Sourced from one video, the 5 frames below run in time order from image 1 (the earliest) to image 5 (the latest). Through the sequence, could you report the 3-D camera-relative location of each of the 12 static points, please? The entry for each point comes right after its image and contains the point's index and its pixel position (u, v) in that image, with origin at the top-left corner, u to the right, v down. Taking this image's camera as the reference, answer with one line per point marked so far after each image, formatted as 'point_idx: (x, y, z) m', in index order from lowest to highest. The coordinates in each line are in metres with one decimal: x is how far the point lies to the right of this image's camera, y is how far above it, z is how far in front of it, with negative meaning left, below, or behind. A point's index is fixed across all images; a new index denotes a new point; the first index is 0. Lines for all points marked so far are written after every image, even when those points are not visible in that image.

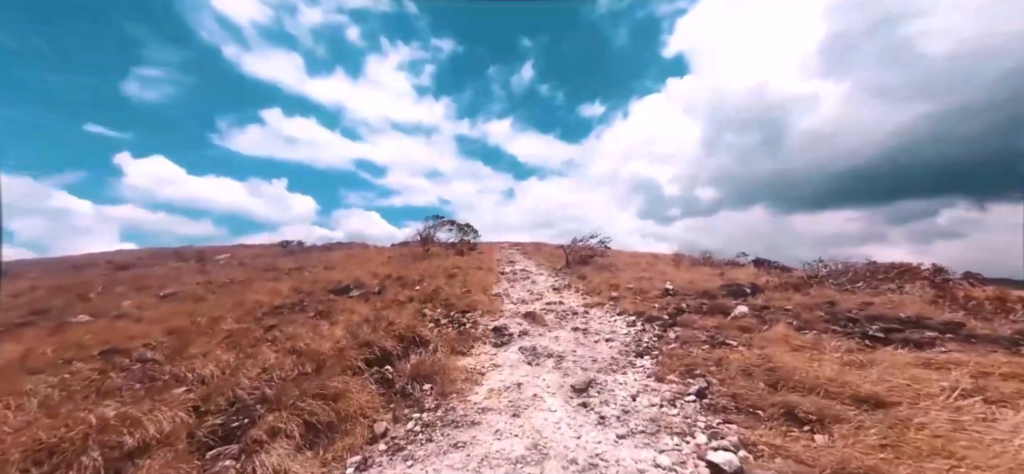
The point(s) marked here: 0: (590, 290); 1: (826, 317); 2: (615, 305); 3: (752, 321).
0: (+3.4, -2.3, +15.0) m
1: (+7.6, -1.9, +8.7) m
2: (+3.4, -2.3, +11.8) m
3: (+5.5, -1.9, +8.2) m
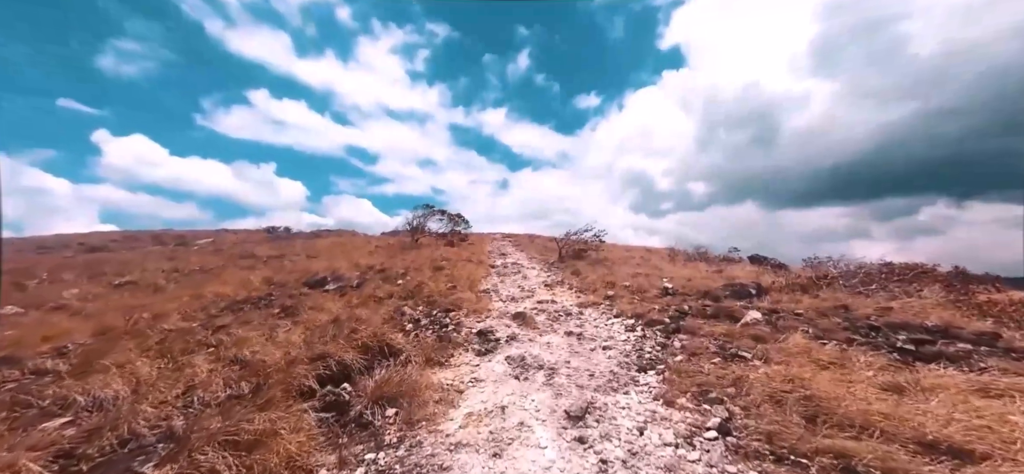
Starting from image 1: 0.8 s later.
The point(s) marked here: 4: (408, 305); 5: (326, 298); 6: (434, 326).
0: (+2.9, -2.0, +14.1) m
1: (+7.3, -1.9, +7.9) m
2: (+3.1, -2.2, +10.9) m
3: (+5.3, -1.9, +7.4) m
4: (-3.1, -2.0, +10.4) m
5: (-5.3, -1.7, +10.1) m
6: (-1.8, -2.2, +8.5) m
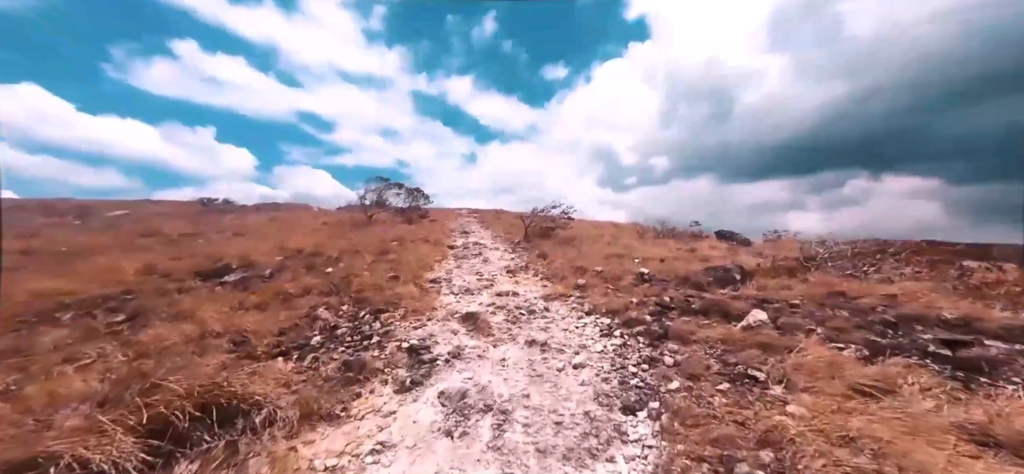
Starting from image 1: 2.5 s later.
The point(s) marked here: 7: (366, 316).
0: (+1.4, -1.3, +12.4) m
1: (+6.3, -1.5, +6.6) m
2: (+1.8, -1.6, +9.2) m
3: (+4.3, -1.6, +6.0) m
4: (-4.3, -1.6, +8.1) m
5: (-6.5, -1.3, +7.6) m
6: (-2.8, -1.8, +6.4) m
7: (-3.2, -1.8, +7.9) m
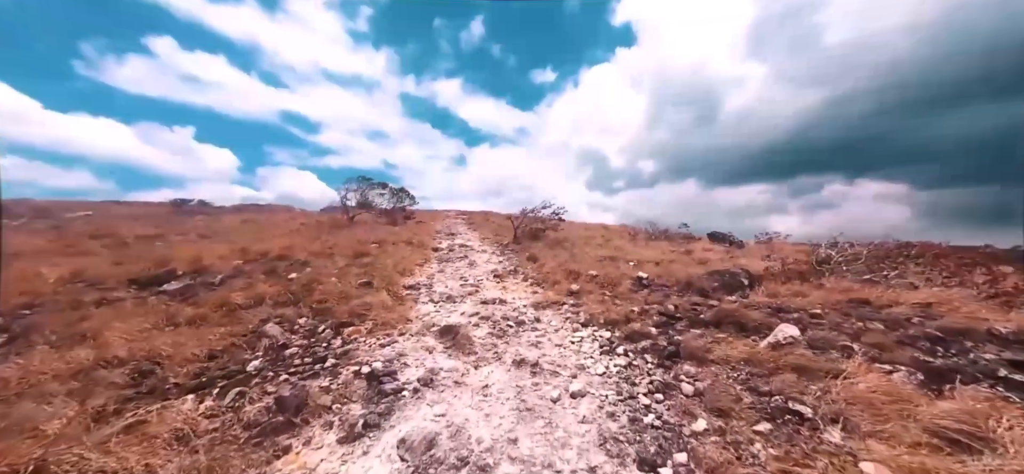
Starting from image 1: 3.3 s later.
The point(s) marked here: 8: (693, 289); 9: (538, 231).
0: (+1.0, -1.3, +11.4) m
1: (+6.1, -1.5, +5.7) m
2: (+1.5, -1.7, +8.2) m
3: (+4.1, -1.6, +5.0) m
4: (-4.5, -1.6, +6.9) m
5: (-6.8, -1.3, +6.4) m
6: (-3.1, -1.9, +5.2) m
7: (-3.5, -1.8, +6.7) m
8: (+4.7, -1.3, +9.1) m
9: (+1.4, +0.3, +19.6) m
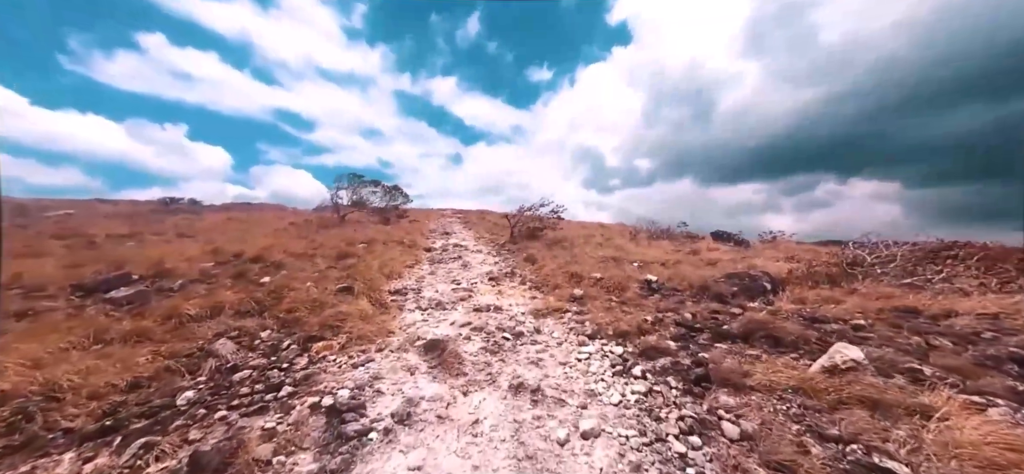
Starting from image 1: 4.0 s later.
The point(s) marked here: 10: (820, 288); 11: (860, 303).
0: (+0.9, -1.3, +10.4) m
1: (+6.0, -1.5, +4.8) m
2: (+1.4, -1.6, +7.3) m
3: (+4.0, -1.6, +4.1) m
4: (-4.6, -1.6, +5.9) m
5: (-6.8, -1.3, +5.3) m
6: (-3.1, -1.9, +4.2) m
7: (-3.6, -1.8, +5.7) m
8: (+4.6, -1.3, +8.2) m
9: (+1.3, +0.4, +18.7) m
10: (+6.7, -1.1, +7.8) m
11: (+6.6, -1.3, +6.7) m
